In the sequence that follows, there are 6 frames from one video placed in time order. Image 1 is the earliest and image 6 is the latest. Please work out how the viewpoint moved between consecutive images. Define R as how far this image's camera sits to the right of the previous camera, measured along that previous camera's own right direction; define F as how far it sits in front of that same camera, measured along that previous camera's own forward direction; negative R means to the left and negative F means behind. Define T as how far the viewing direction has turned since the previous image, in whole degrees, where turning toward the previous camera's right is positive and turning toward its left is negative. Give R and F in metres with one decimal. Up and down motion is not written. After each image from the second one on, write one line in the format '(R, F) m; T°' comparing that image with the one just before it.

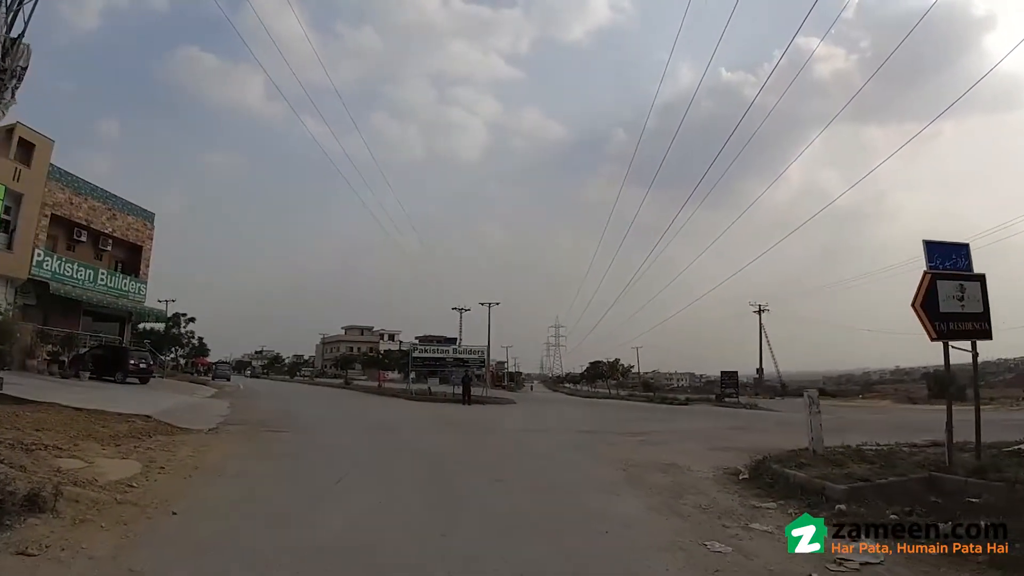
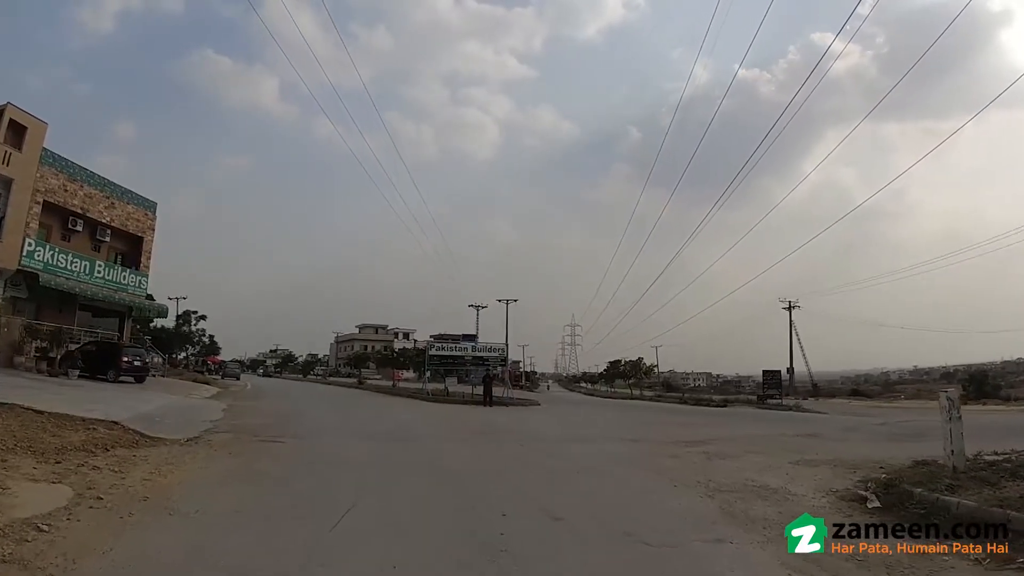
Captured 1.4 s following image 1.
(-0.5, +2.7) m; -1°
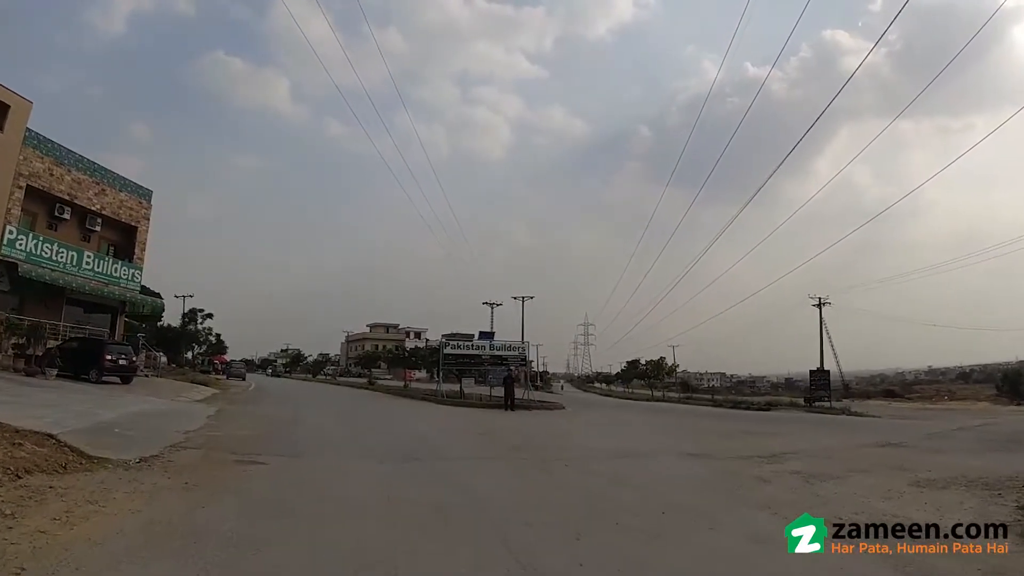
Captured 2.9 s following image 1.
(-0.6, +2.8) m; -1°
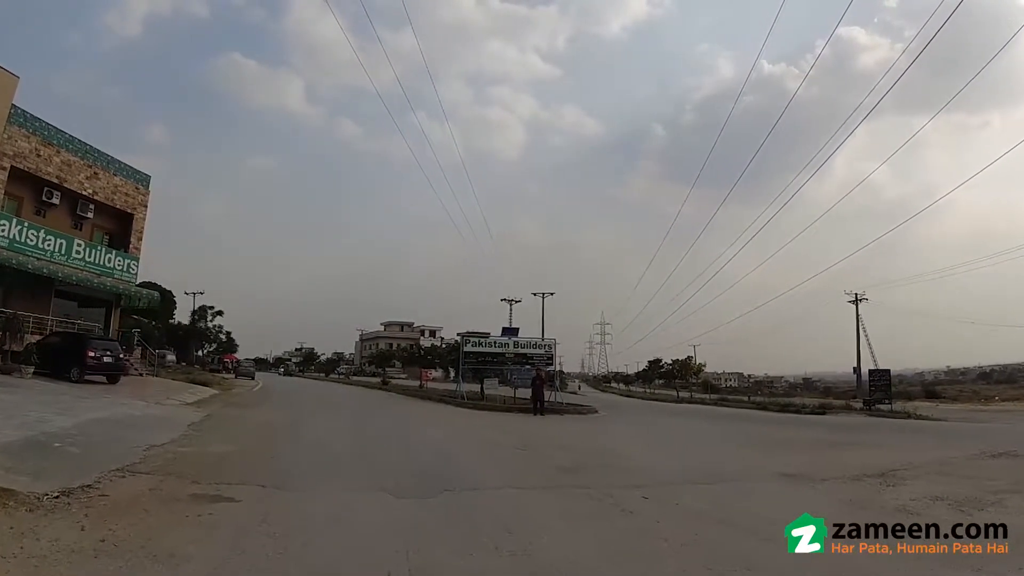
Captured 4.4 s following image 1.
(-0.6, +2.8) m; -1°
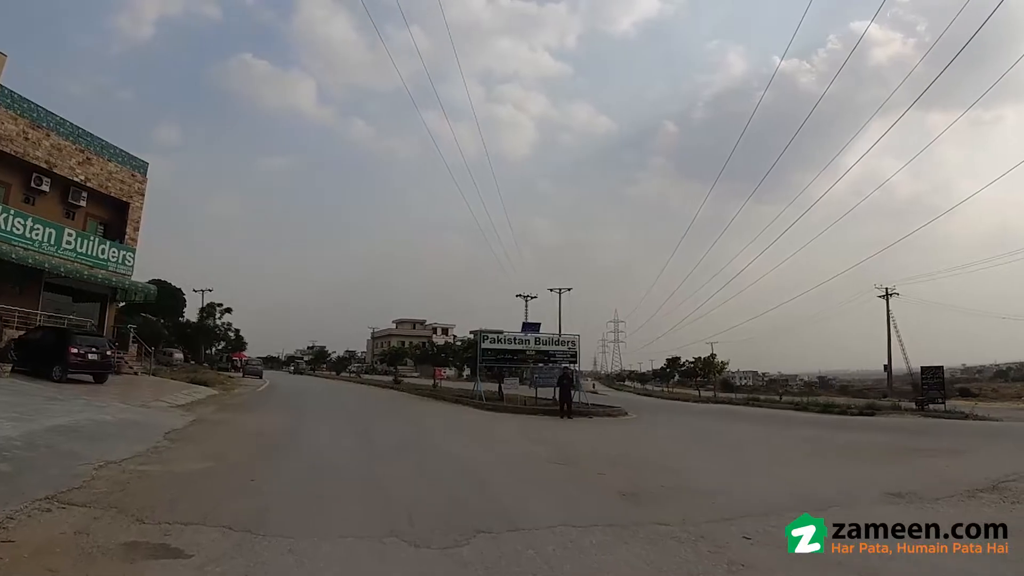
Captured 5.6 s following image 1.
(-0.4, +2.1) m; -1°
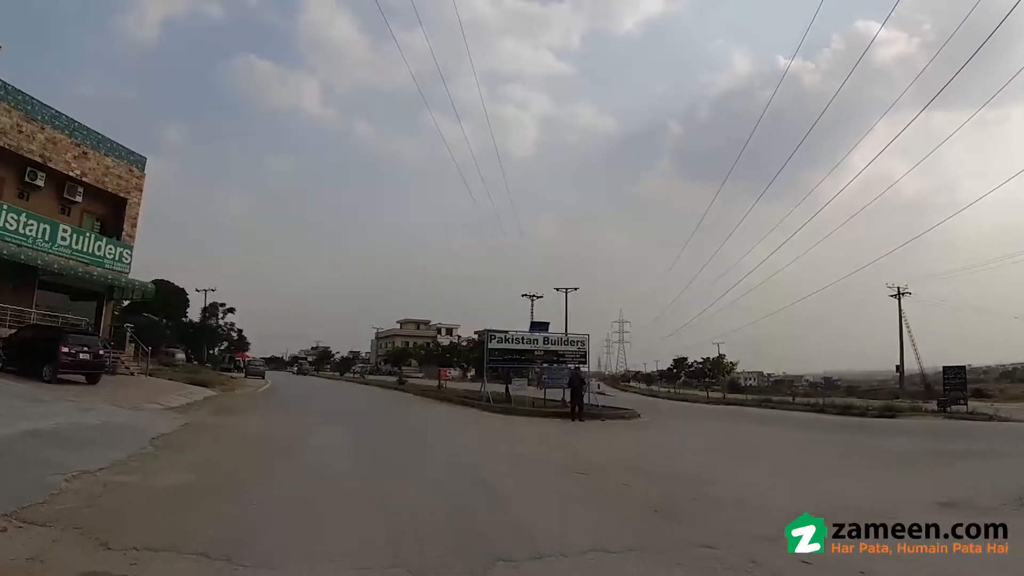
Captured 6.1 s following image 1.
(-0.2, +0.8) m; 0°
